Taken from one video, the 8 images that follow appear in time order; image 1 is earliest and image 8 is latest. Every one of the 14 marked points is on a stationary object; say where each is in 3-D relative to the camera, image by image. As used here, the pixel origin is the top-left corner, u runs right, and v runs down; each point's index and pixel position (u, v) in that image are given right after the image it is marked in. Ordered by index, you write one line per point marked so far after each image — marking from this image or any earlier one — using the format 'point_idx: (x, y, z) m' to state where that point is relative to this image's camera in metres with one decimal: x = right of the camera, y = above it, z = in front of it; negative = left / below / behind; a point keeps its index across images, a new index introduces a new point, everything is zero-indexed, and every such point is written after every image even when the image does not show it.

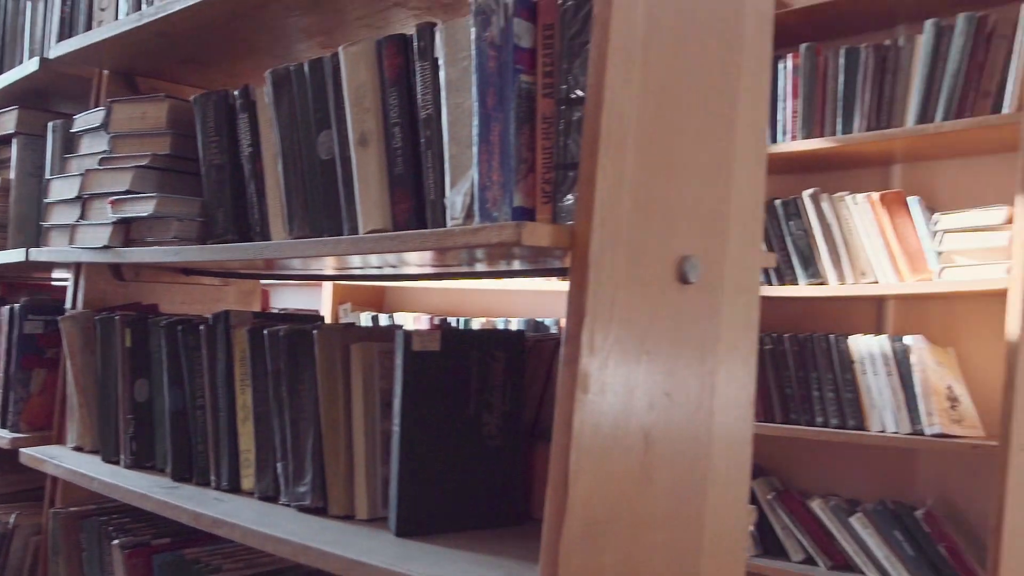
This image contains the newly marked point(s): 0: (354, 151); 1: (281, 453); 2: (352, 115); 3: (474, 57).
0: (-0.1, +0.1, +0.9) m
1: (-0.2, -0.2, +1.0) m
2: (-0.2, +0.2, +0.9) m
3: (0.0, +0.2, +0.8) m
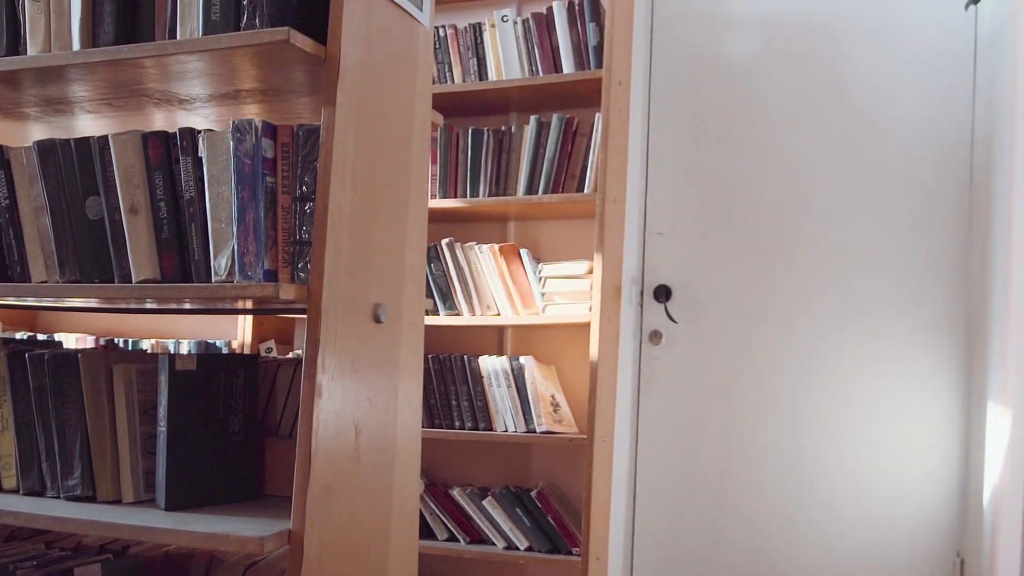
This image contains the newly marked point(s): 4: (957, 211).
0: (-0.5, +0.1, +1.2) m
1: (-0.6, -0.2, +1.2) m
2: (-0.5, +0.1, +1.2) m
3: (-0.3, +0.2, +1.1) m
4: (+1.1, +0.2, +2.4) m
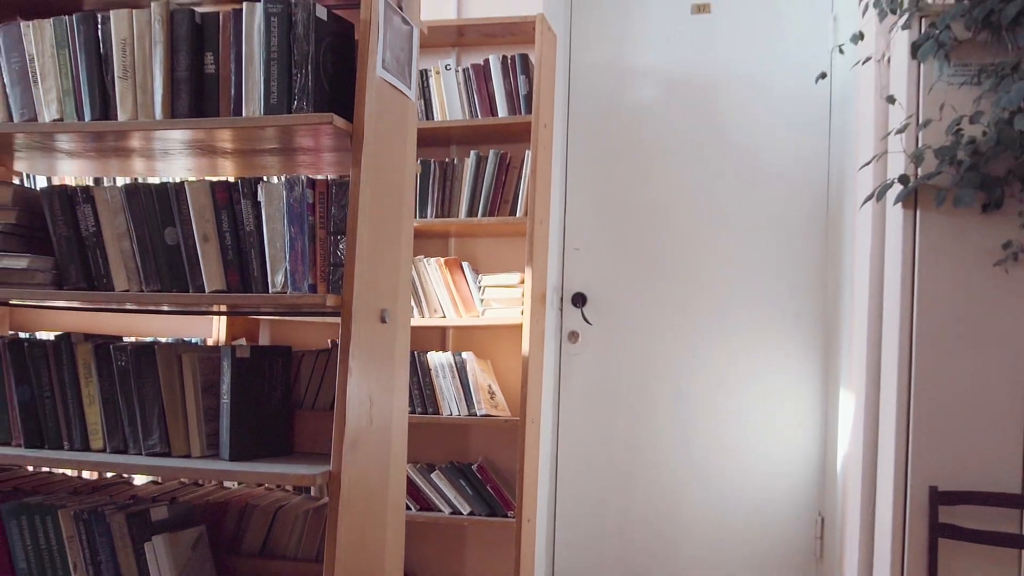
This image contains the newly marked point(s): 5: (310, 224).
0: (-0.5, +0.1, +1.6) m
1: (-0.7, -0.2, +1.6) m
2: (-0.5, +0.1, +1.6) m
3: (-0.4, +0.1, +1.6) m
4: (+0.9, +0.2, +2.9) m
5: (-0.3, +0.1, +1.6) m
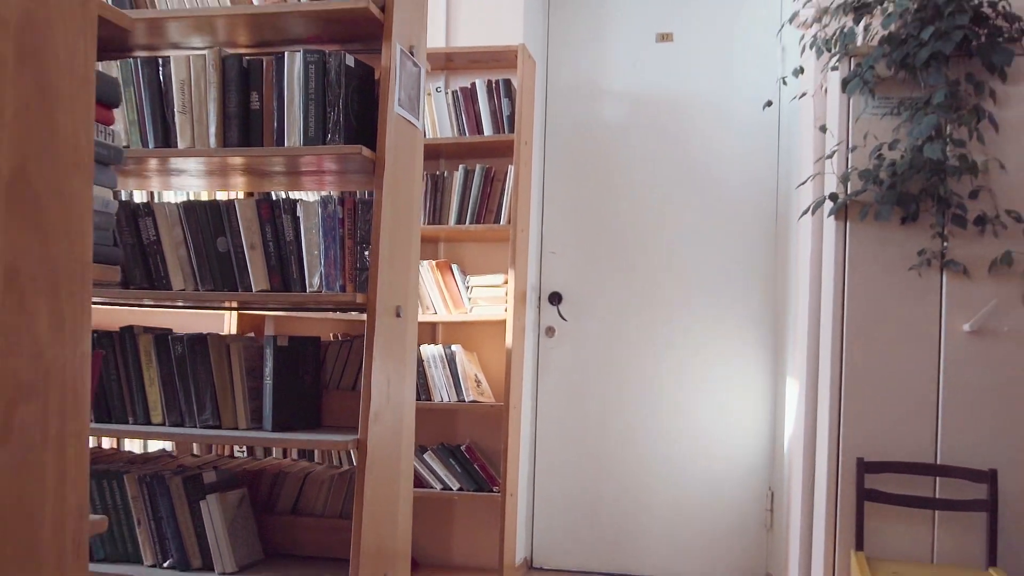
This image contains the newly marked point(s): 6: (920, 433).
0: (-0.5, +0.1, +1.9) m
1: (-0.7, -0.2, +2.0) m
2: (-0.5, +0.1, +1.9) m
3: (-0.4, +0.1, +1.9) m
4: (+0.9, +0.2, +3.3) m
5: (-0.3, +0.1, +1.9) m
6: (+1.1, -0.4, +2.5) m
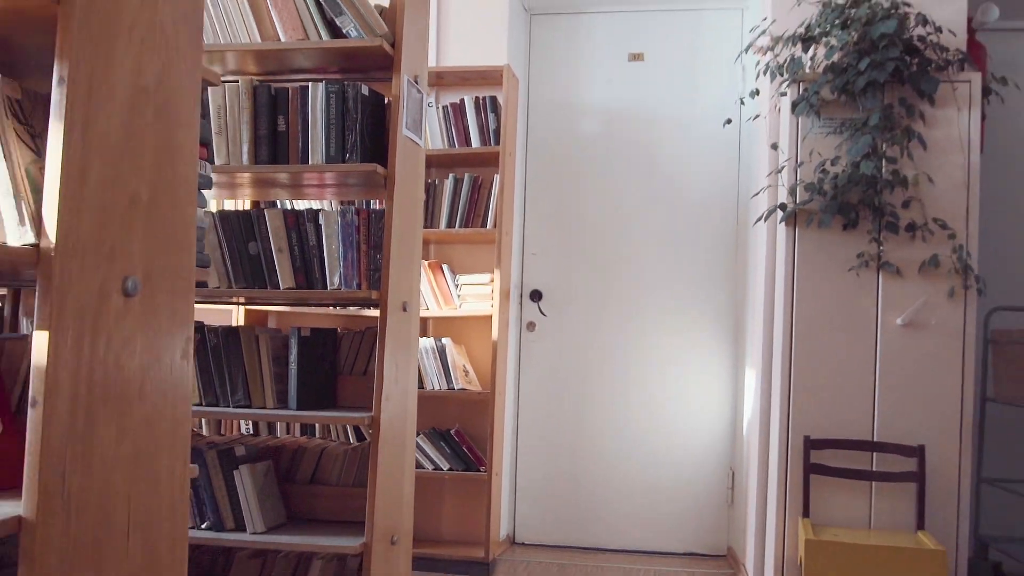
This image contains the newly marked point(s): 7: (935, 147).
0: (-0.6, +0.1, +2.2) m
1: (-0.7, -0.2, +2.2) m
2: (-0.6, +0.1, +2.2) m
3: (-0.4, +0.1, +2.2) m
4: (+0.8, +0.2, +3.6) m
5: (-0.4, +0.1, +2.2) m
6: (+1.0, -0.4, +2.8) m
7: (+1.3, +0.4, +2.8) m
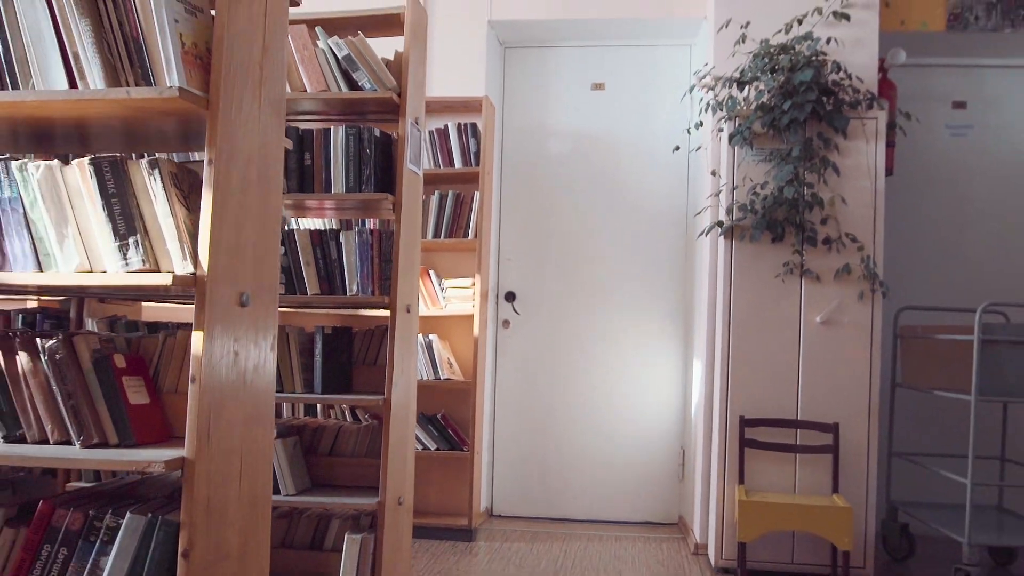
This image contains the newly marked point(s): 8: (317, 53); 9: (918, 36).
0: (-0.6, +0.1, +2.7) m
1: (-0.7, -0.2, +2.7) m
2: (-0.6, +0.1, +2.7) m
3: (-0.4, +0.1, +2.7) m
4: (+0.7, +0.2, +4.2) m
5: (-0.4, +0.1, +2.7) m
6: (+1.0, -0.4, +3.4) m
7: (+1.2, +0.4, +3.4) m
8: (-0.6, +0.7, +2.7) m
9: (+1.7, +1.1, +4.0) m
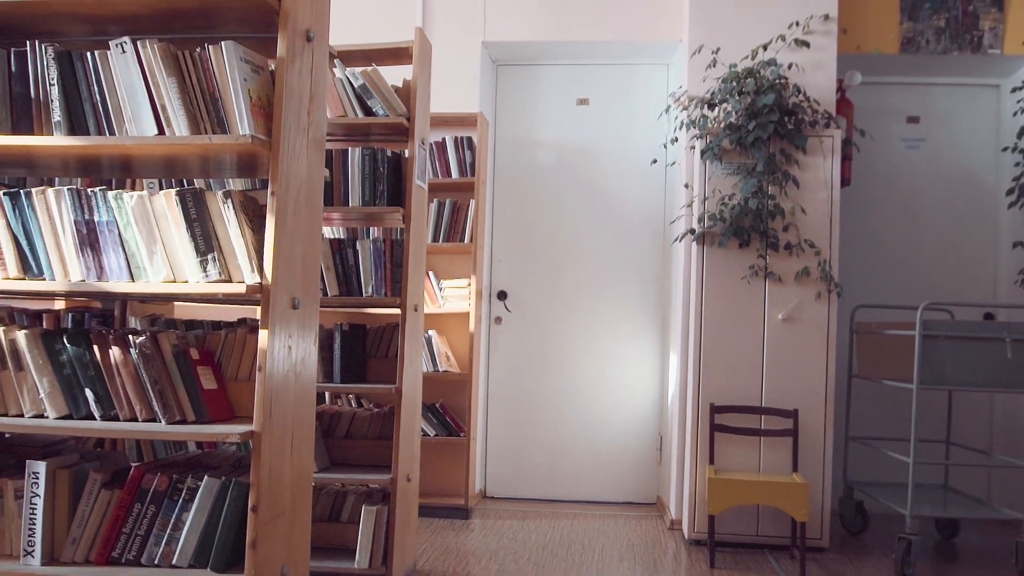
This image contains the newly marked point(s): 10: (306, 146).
0: (-0.6, +0.1, +3.0) m
1: (-0.7, -0.3, +3.1) m
2: (-0.6, +0.1, +3.0) m
3: (-0.5, +0.1, +3.0) m
4: (+0.7, +0.2, +4.6) m
5: (-0.4, +0.1, +3.0) m
6: (+0.9, -0.4, +3.8) m
7: (+1.2, +0.4, +3.8) m
8: (-0.6, +0.7, +3.1) m
9: (+1.7, +1.1, +4.4) m
10: (-0.4, +0.3, +2.0) m
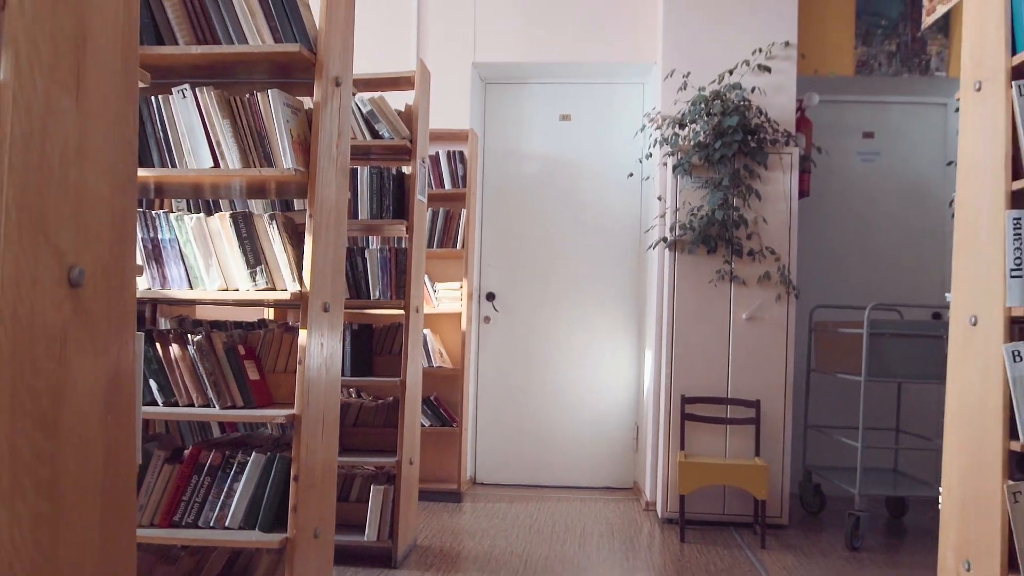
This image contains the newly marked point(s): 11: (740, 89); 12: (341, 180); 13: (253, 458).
0: (-0.6, 0.0, +3.4) m
1: (-0.8, -0.3, +3.4) m
2: (-0.6, +0.1, +3.4) m
3: (-0.5, +0.1, +3.4) m
4: (+0.6, +0.2, +4.9) m
5: (-0.4, +0.1, +3.4) m
6: (+0.9, -0.4, +4.2) m
7: (+1.1, +0.4, +4.2) m
8: (-0.6, +0.7, +3.4) m
9: (+1.6, +1.1, +4.8) m
10: (-0.4, +0.3, +2.4) m
11: (+1.0, +0.8, +4.0) m
12: (-0.4, +0.3, +2.4) m
13: (-0.6, -0.4, +2.2) m
